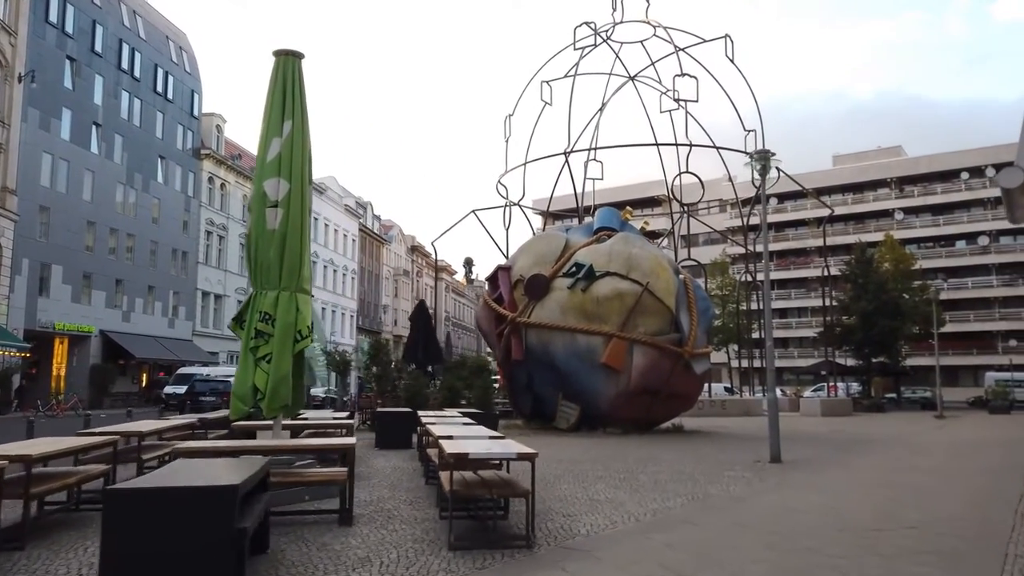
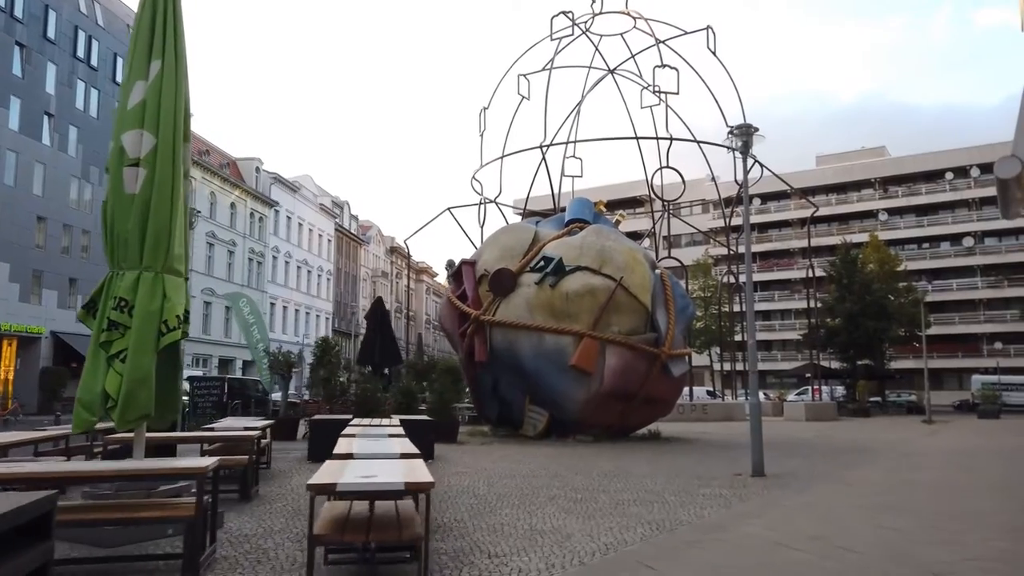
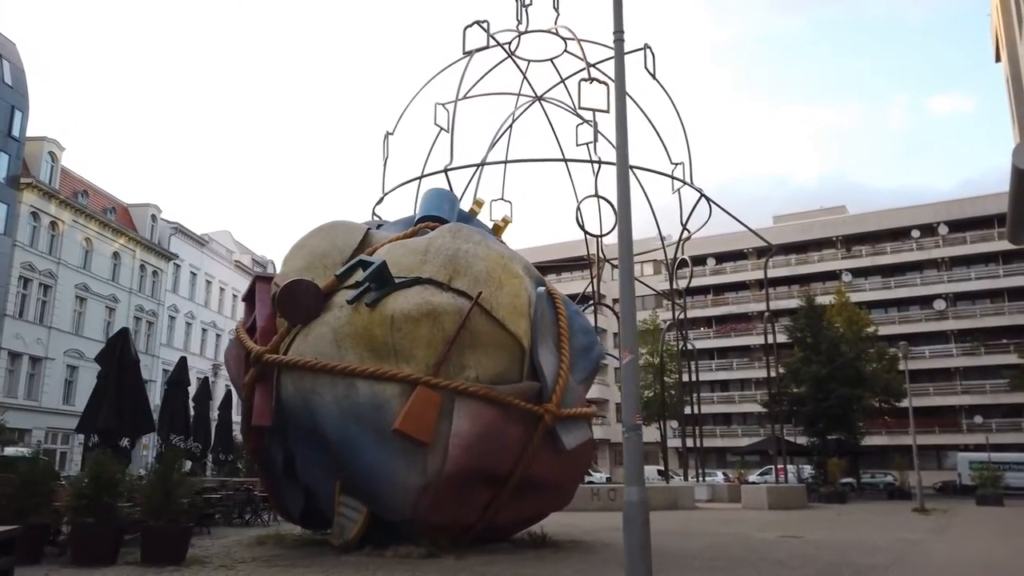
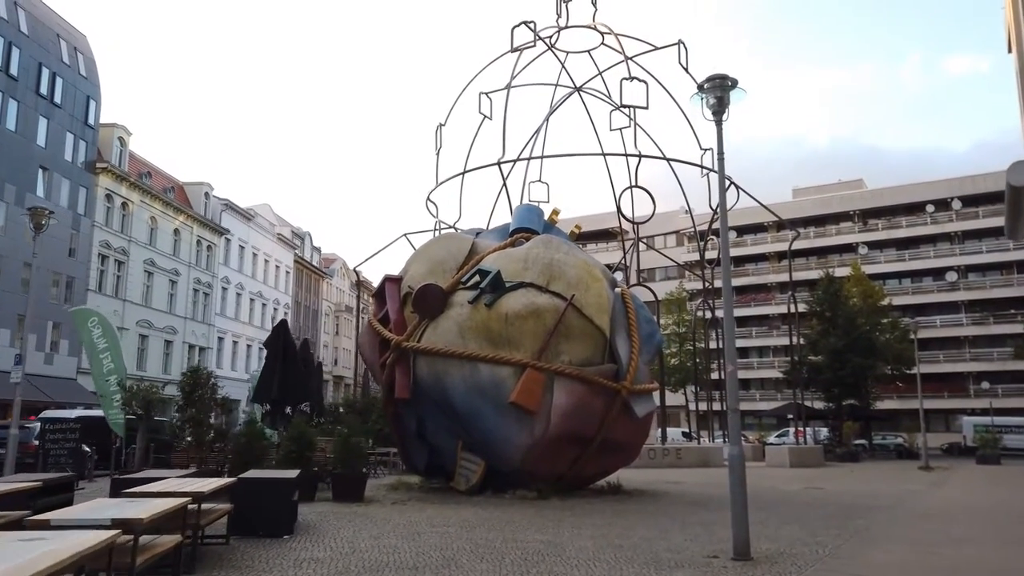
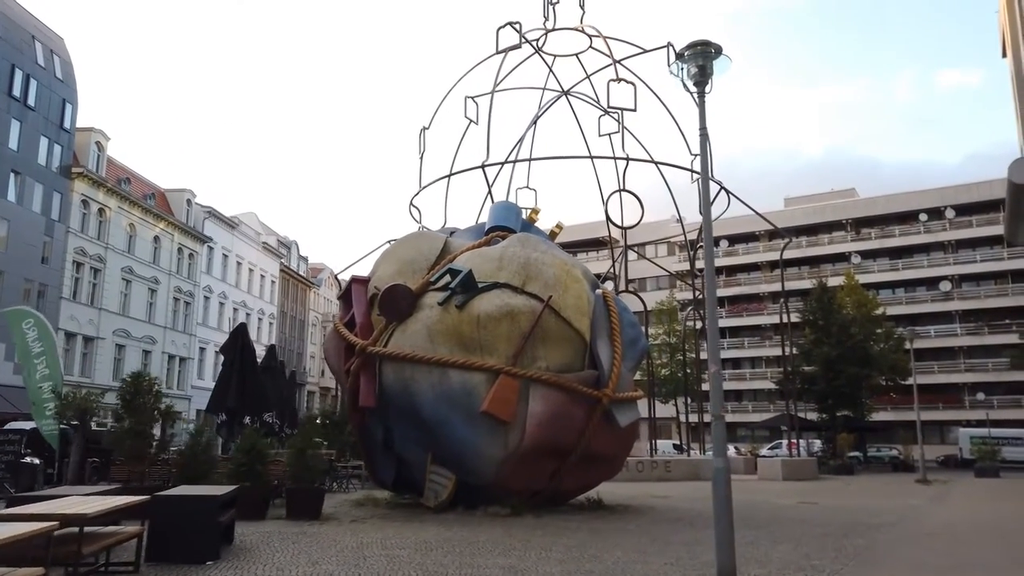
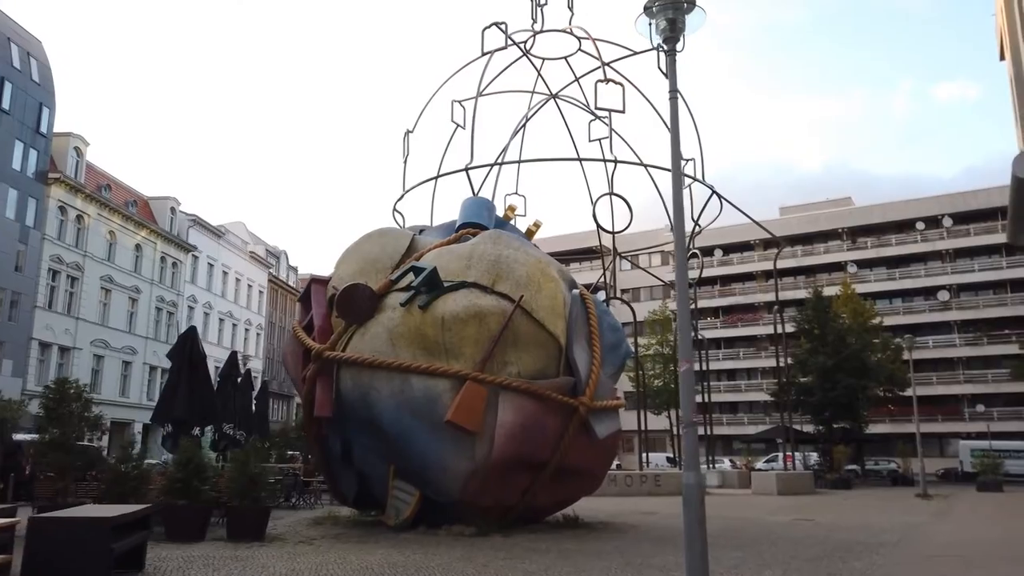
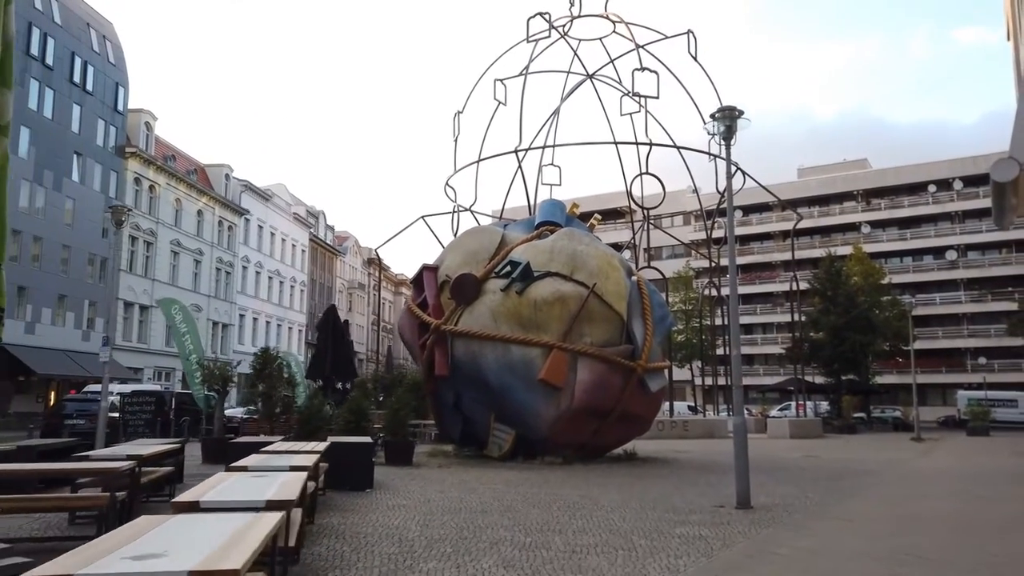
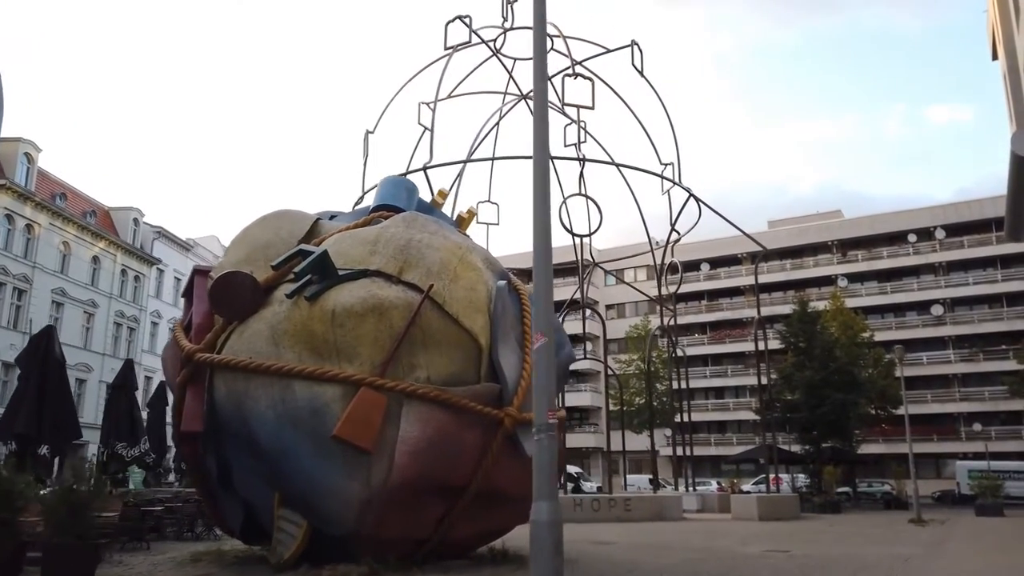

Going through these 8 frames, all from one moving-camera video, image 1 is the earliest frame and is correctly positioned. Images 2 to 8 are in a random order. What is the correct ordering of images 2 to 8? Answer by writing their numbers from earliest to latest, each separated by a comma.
2, 7, 4, 5, 6, 3, 8
